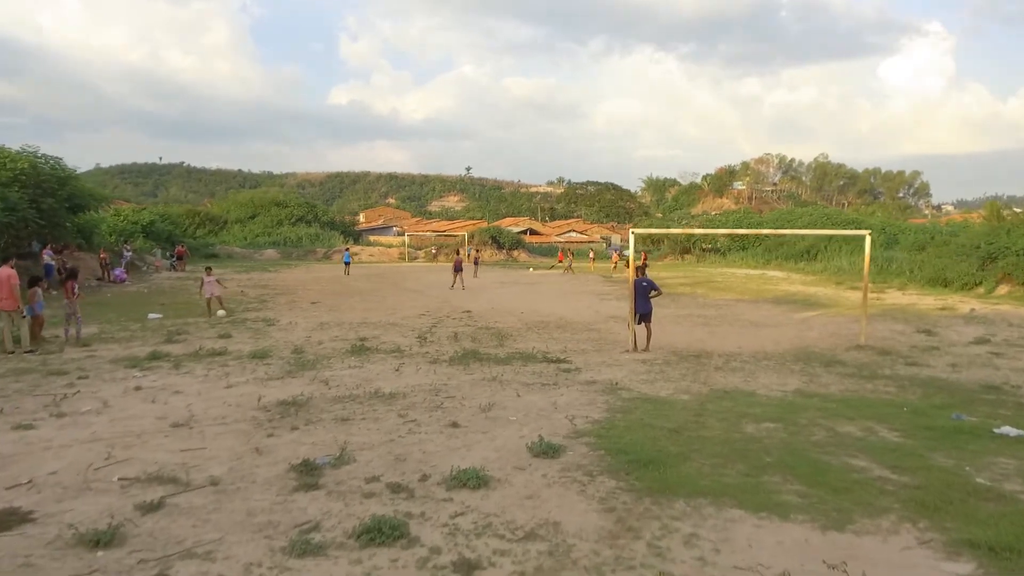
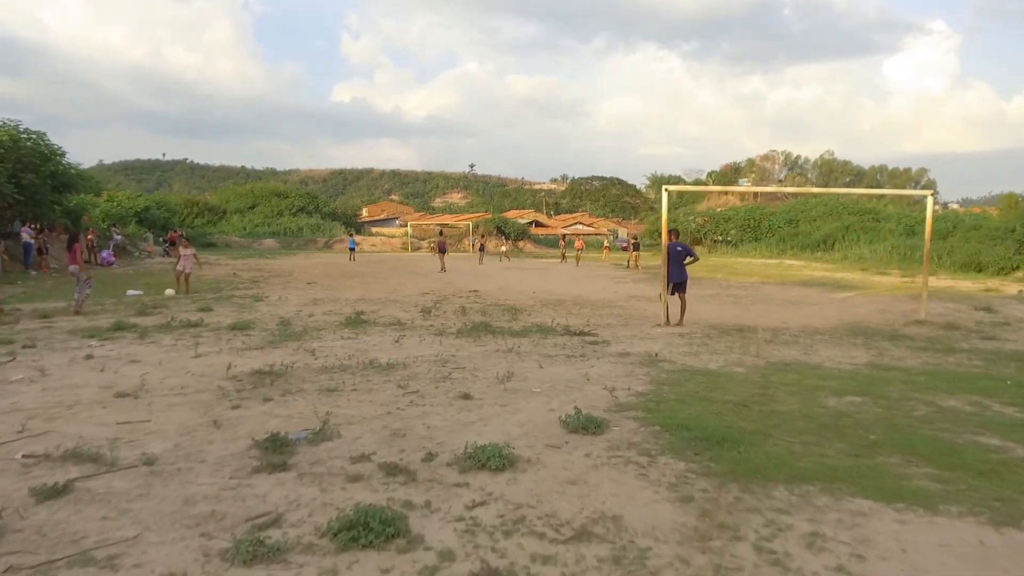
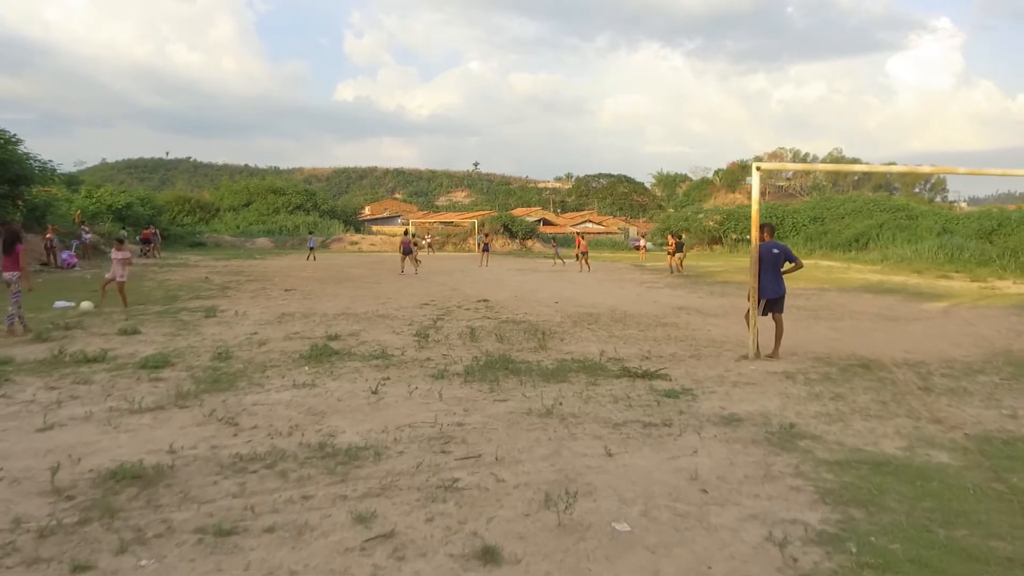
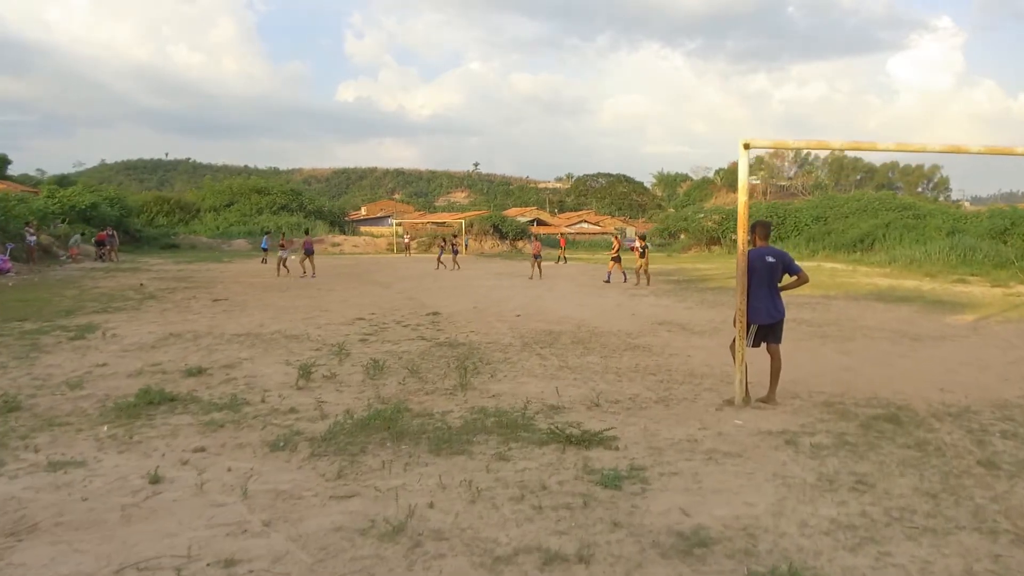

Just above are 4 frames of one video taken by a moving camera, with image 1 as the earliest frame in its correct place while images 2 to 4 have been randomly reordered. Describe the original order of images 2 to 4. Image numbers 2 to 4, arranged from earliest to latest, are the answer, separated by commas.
2, 3, 4
